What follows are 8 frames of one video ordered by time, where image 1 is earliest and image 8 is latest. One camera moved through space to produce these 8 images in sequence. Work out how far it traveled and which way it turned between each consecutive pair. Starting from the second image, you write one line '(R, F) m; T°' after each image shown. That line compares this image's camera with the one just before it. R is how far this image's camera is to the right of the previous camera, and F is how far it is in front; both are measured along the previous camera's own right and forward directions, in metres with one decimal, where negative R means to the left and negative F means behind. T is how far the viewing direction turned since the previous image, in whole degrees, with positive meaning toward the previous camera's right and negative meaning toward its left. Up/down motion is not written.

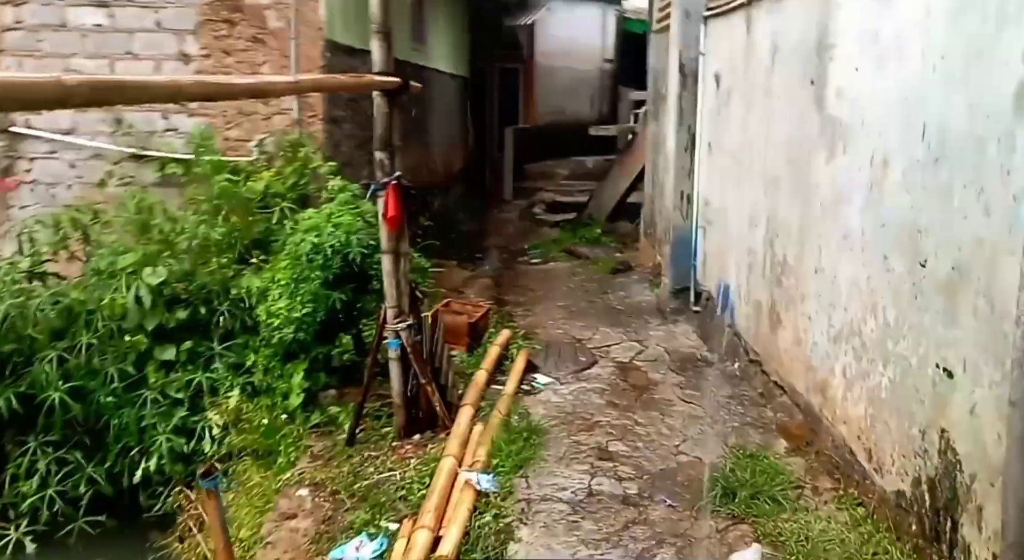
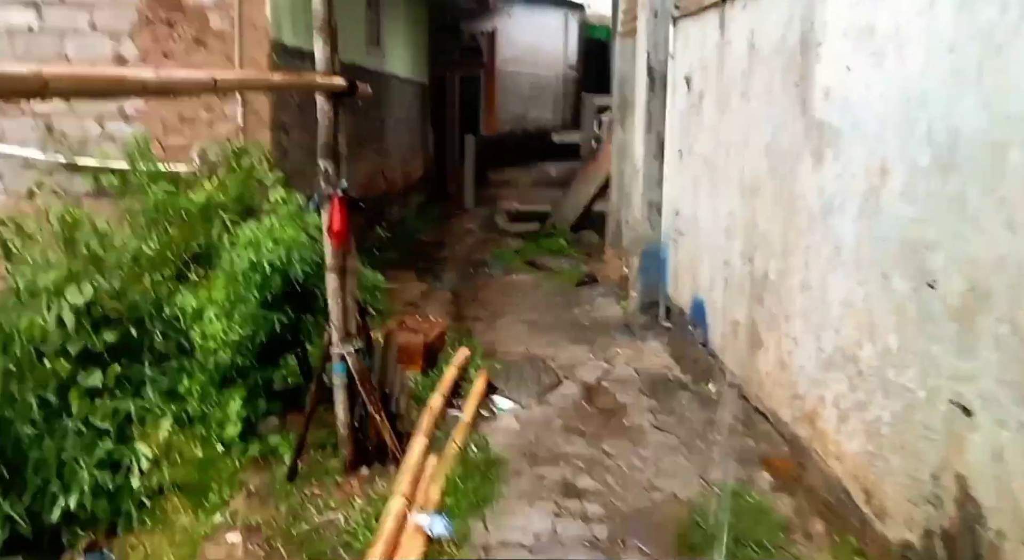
(0.0, +0.3) m; +3°
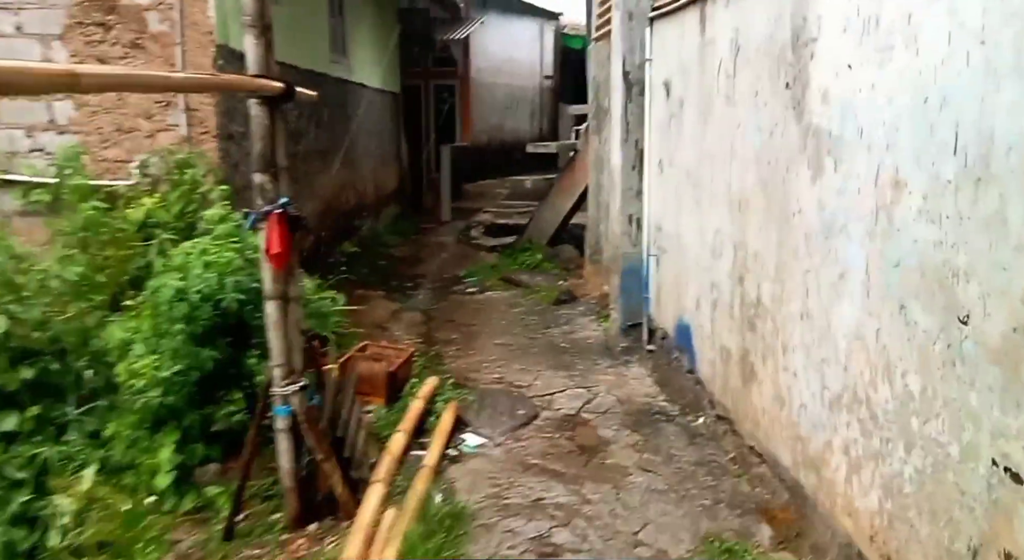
(+0.1, +0.4) m; +1°
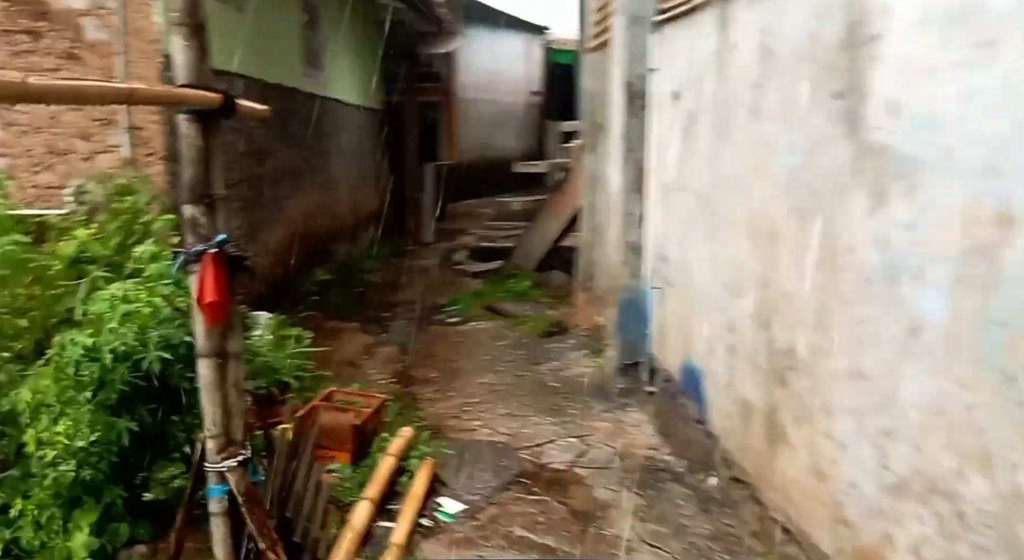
(0.0, +0.5) m; +1°
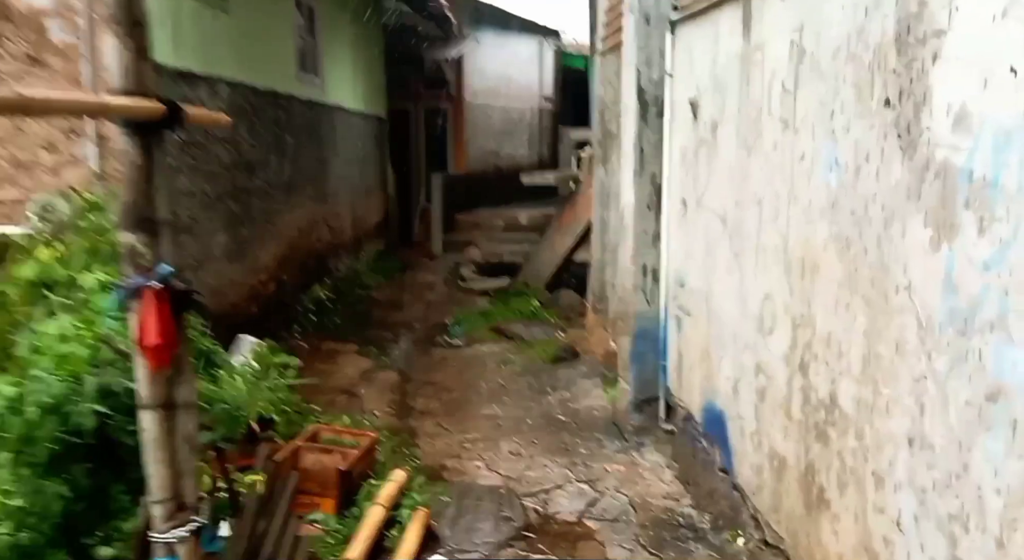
(+0.1, +0.4) m; -1°
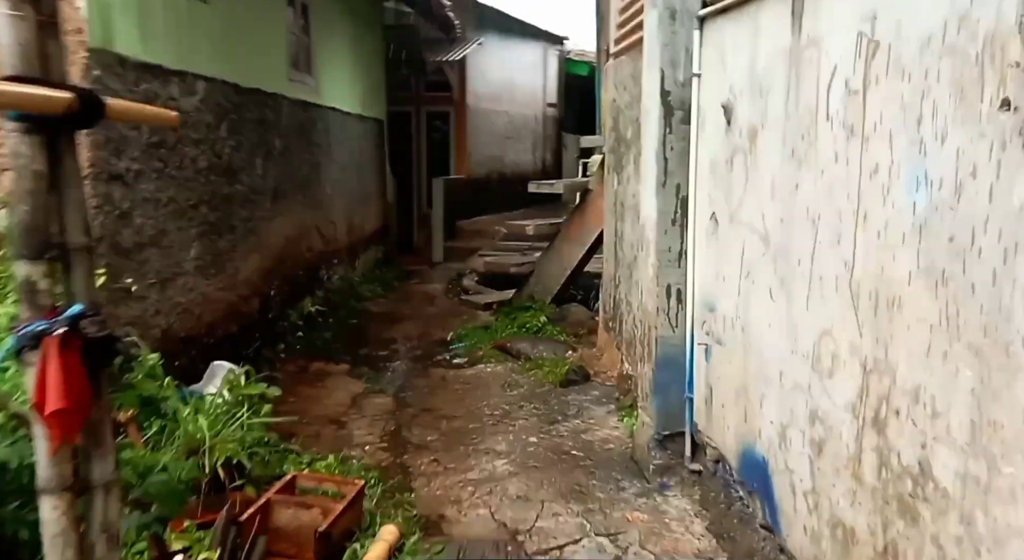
(0.0, +0.5) m; 0°
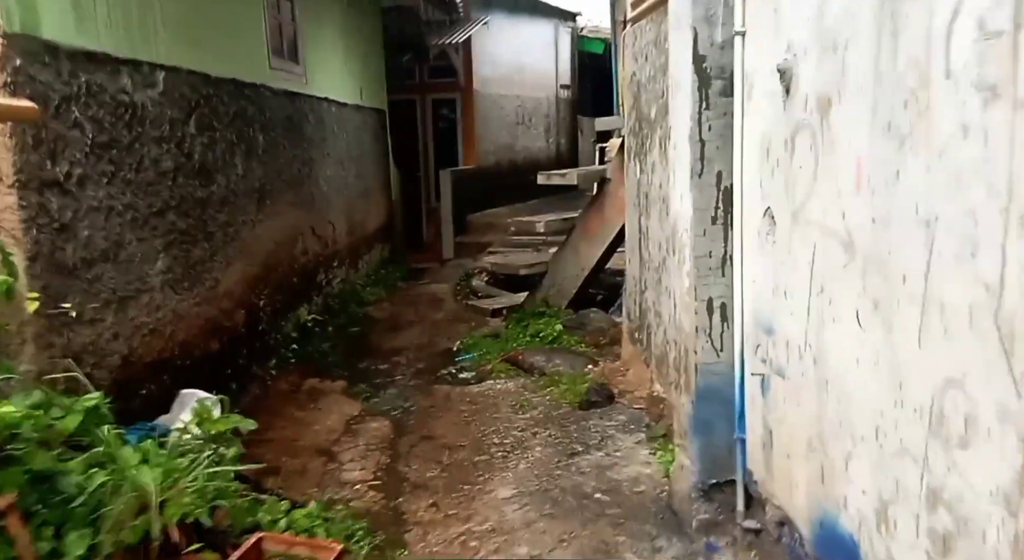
(+0.1, +0.7) m; -1°
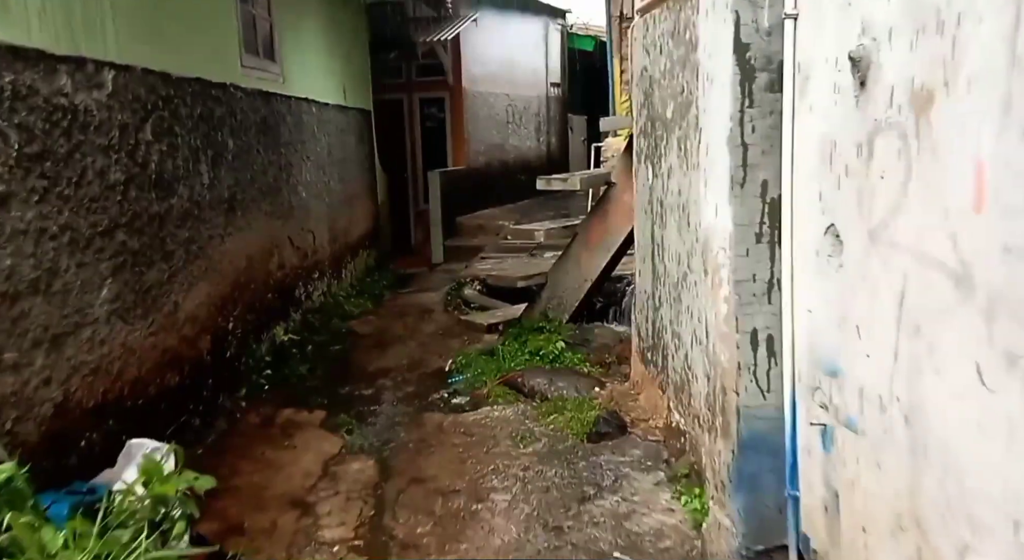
(-0.1, +0.5) m; +1°
